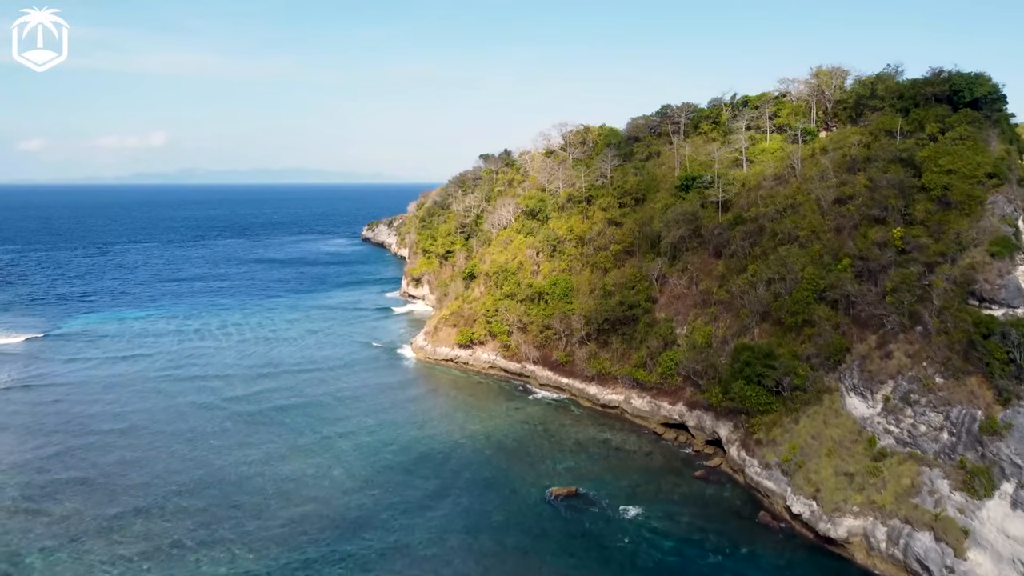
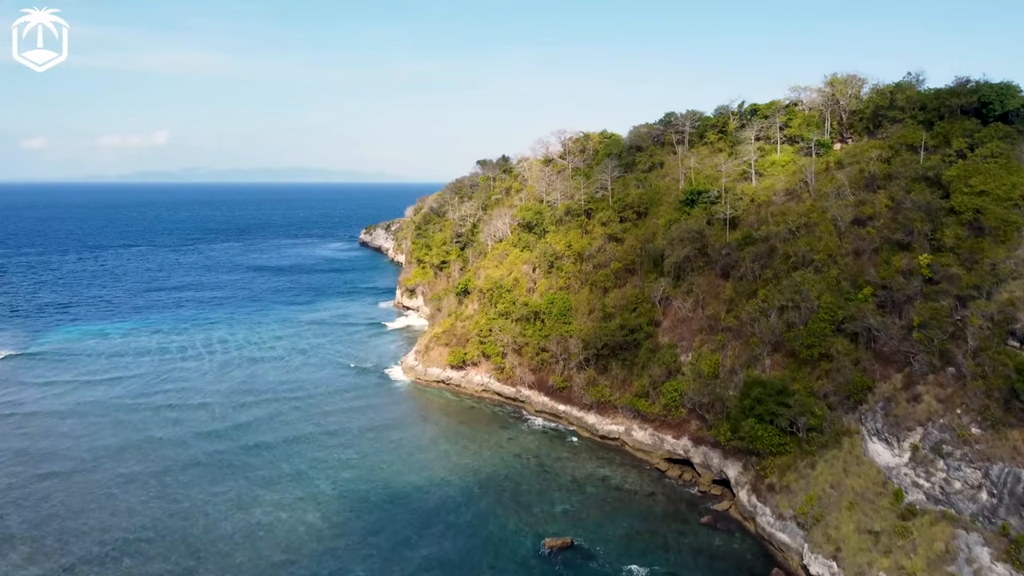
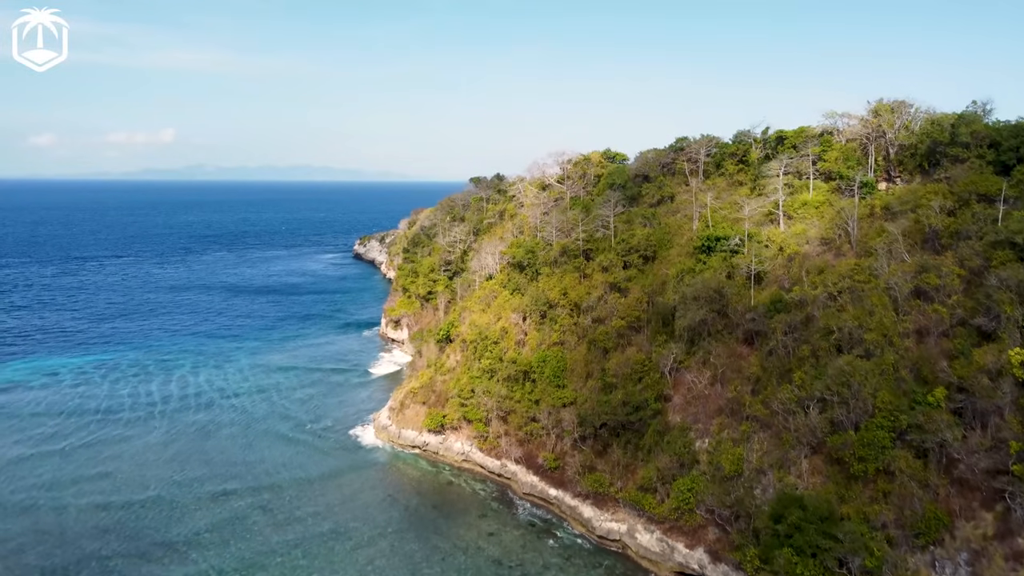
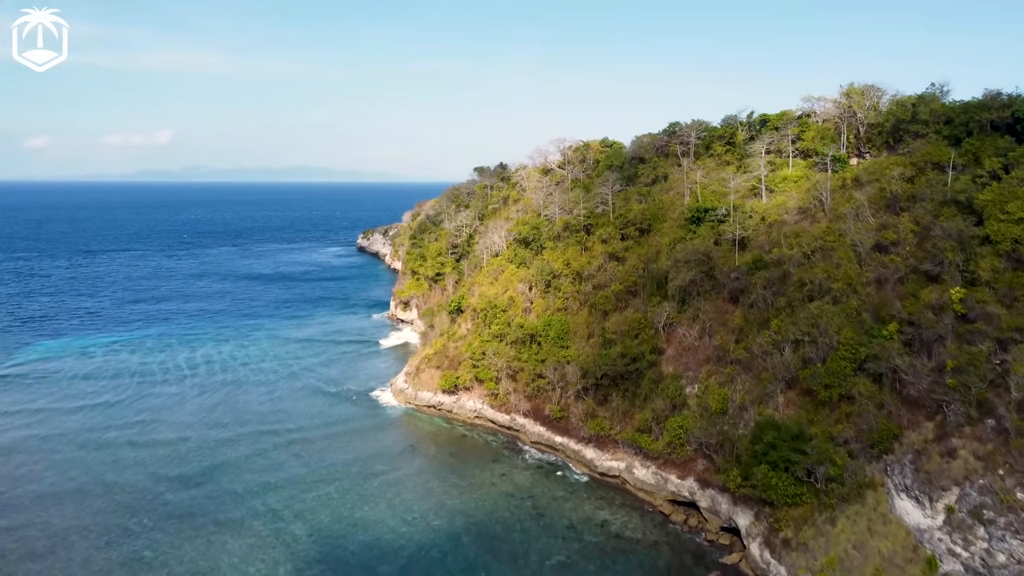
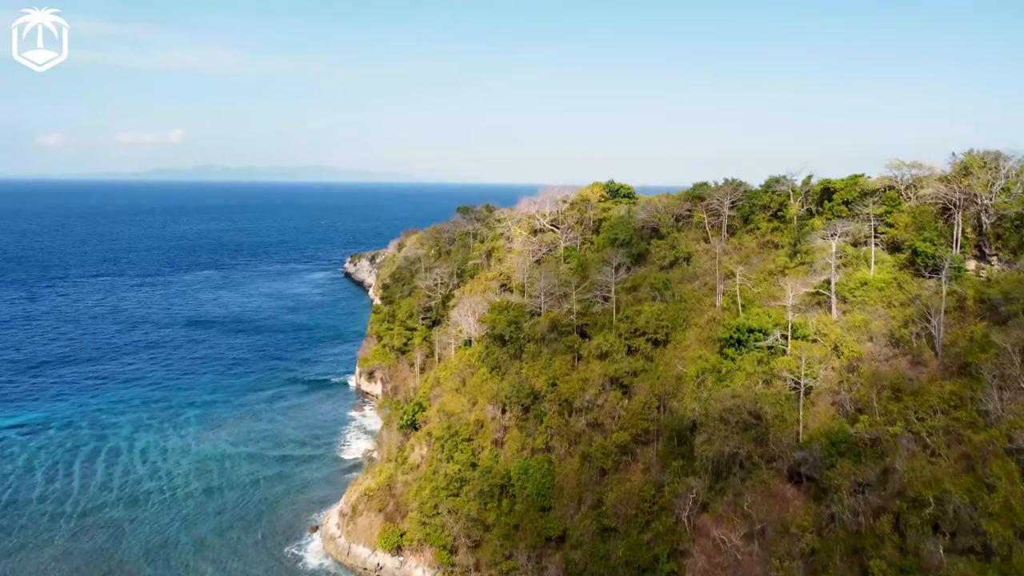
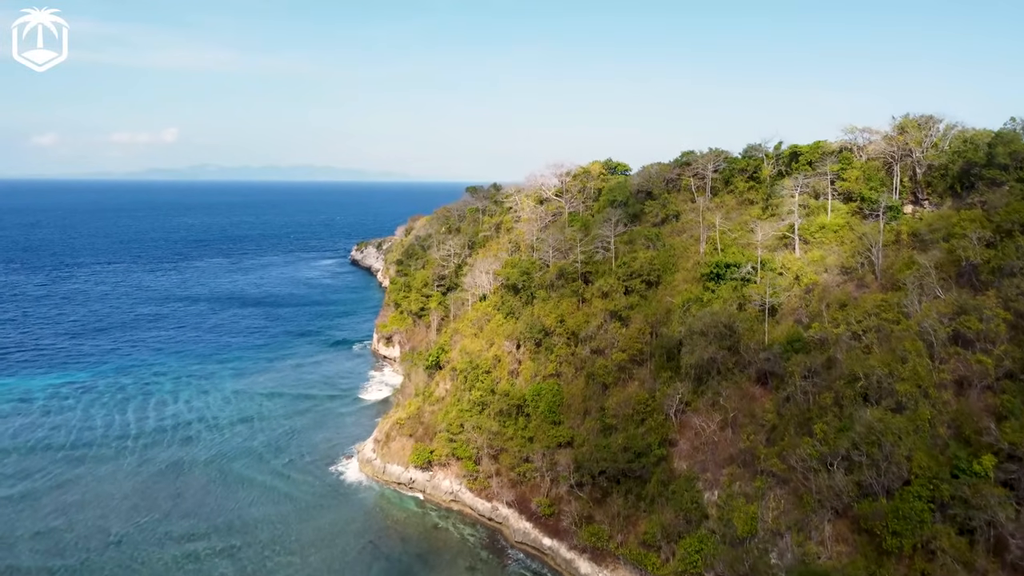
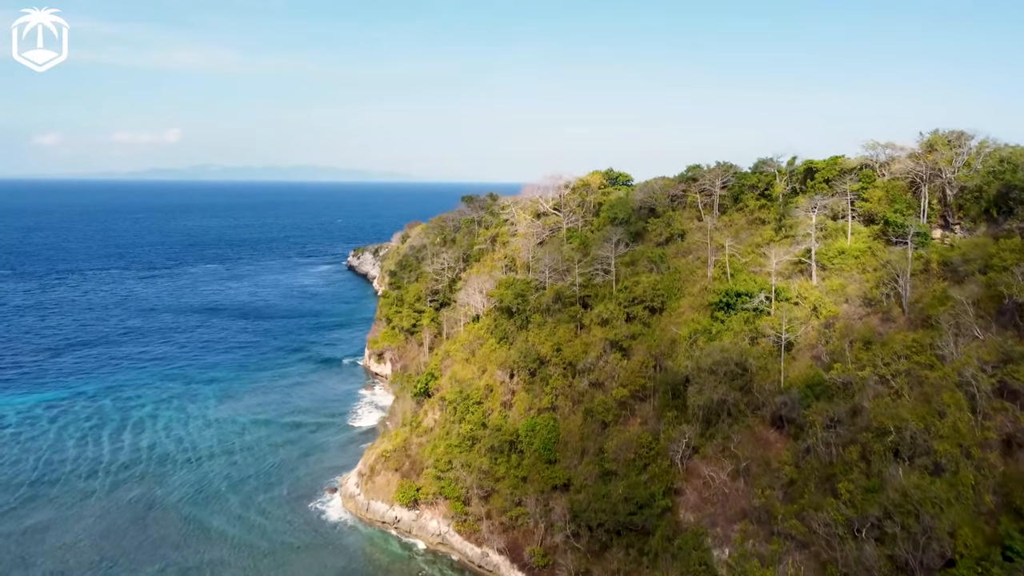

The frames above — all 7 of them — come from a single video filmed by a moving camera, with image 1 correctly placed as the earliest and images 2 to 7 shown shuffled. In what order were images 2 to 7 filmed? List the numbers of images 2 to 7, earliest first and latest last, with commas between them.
2, 4, 3, 6, 7, 5
